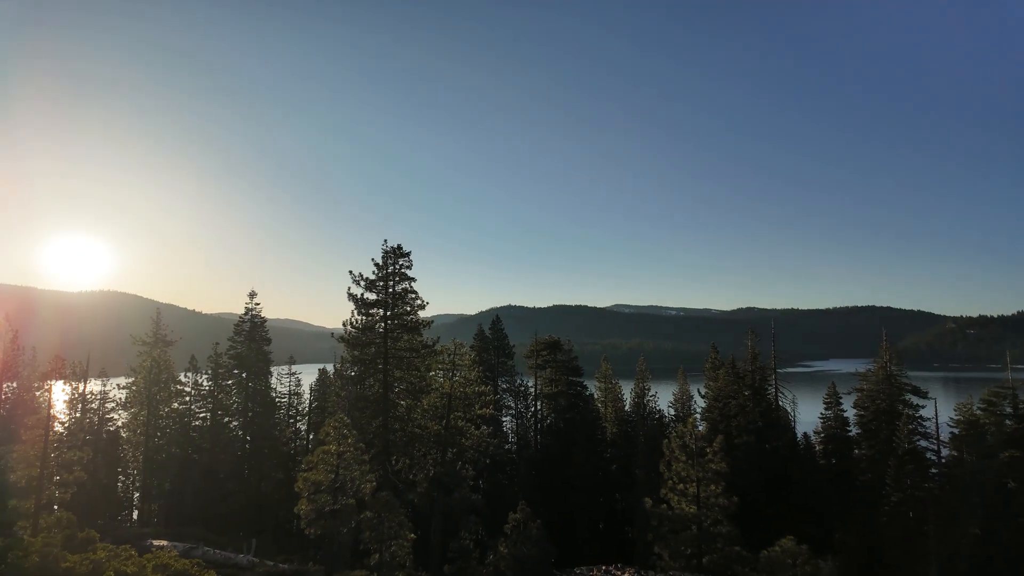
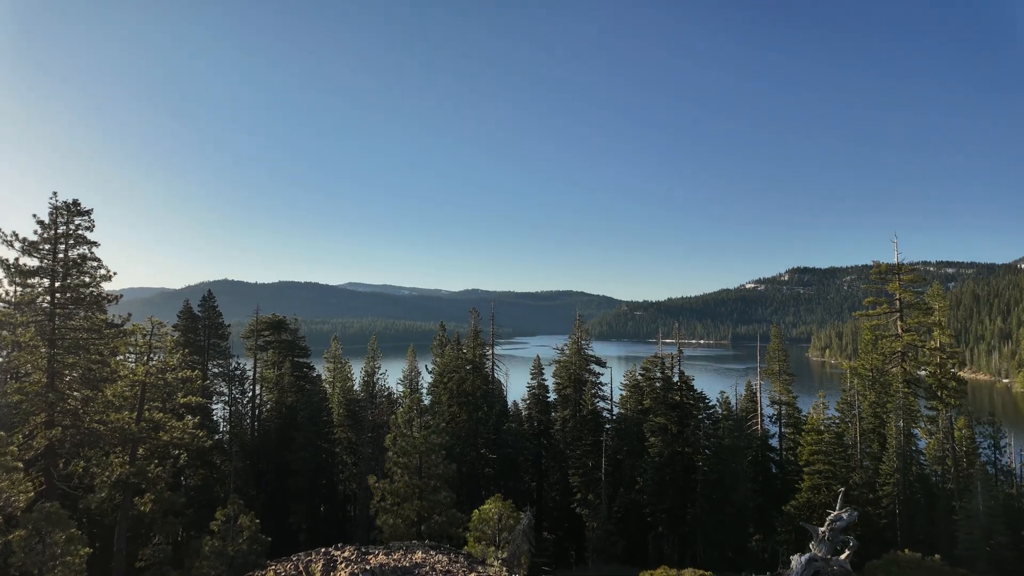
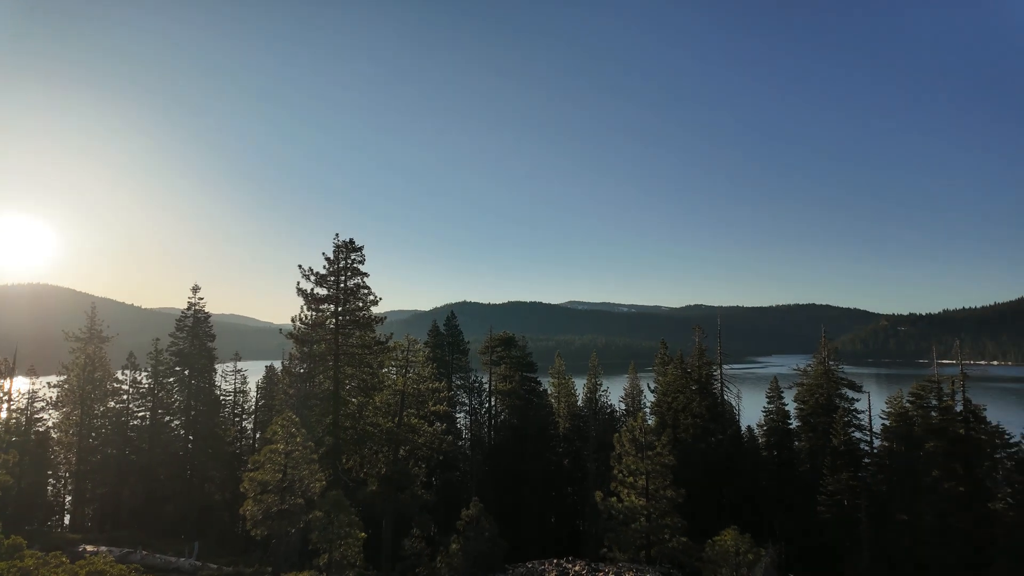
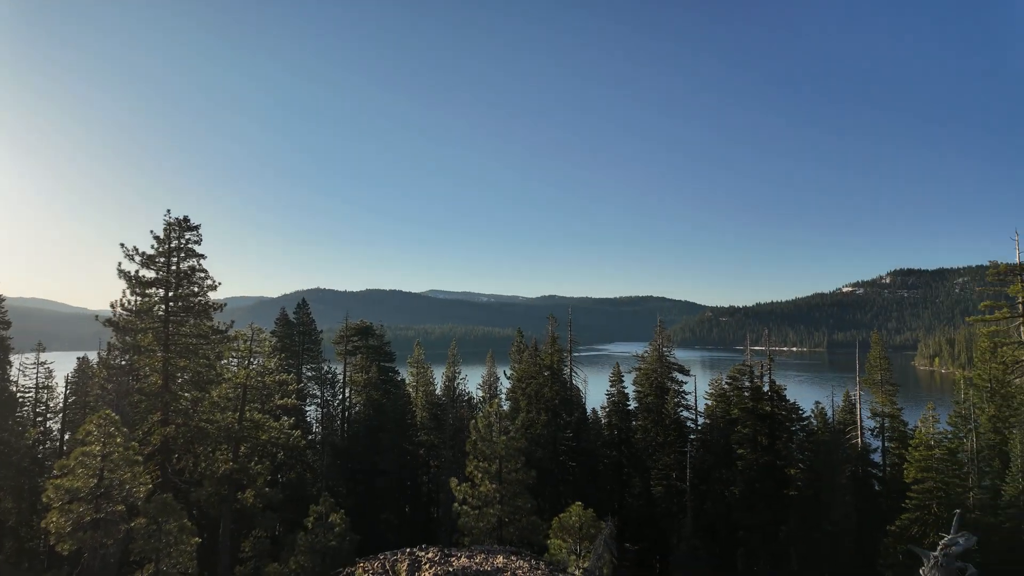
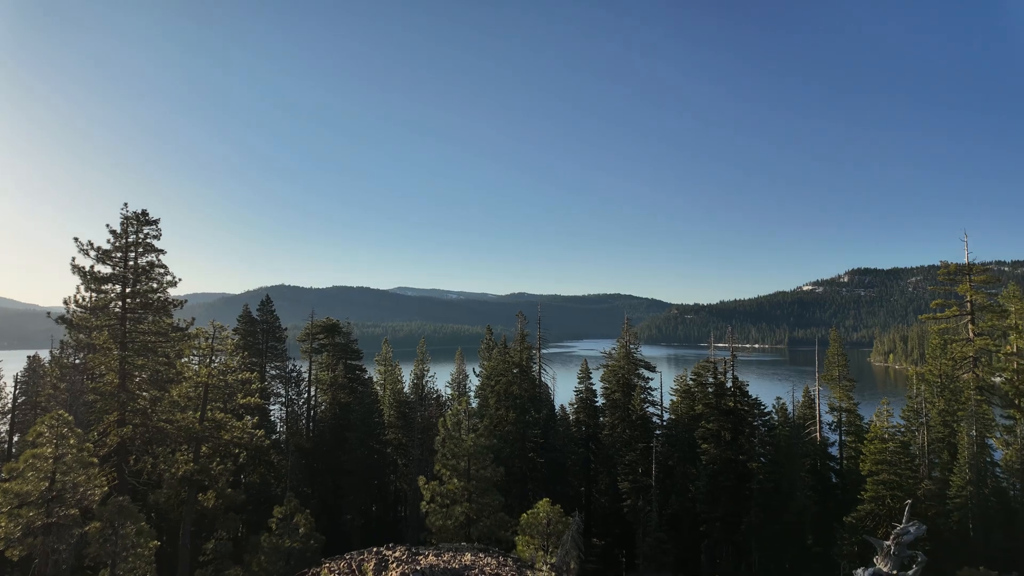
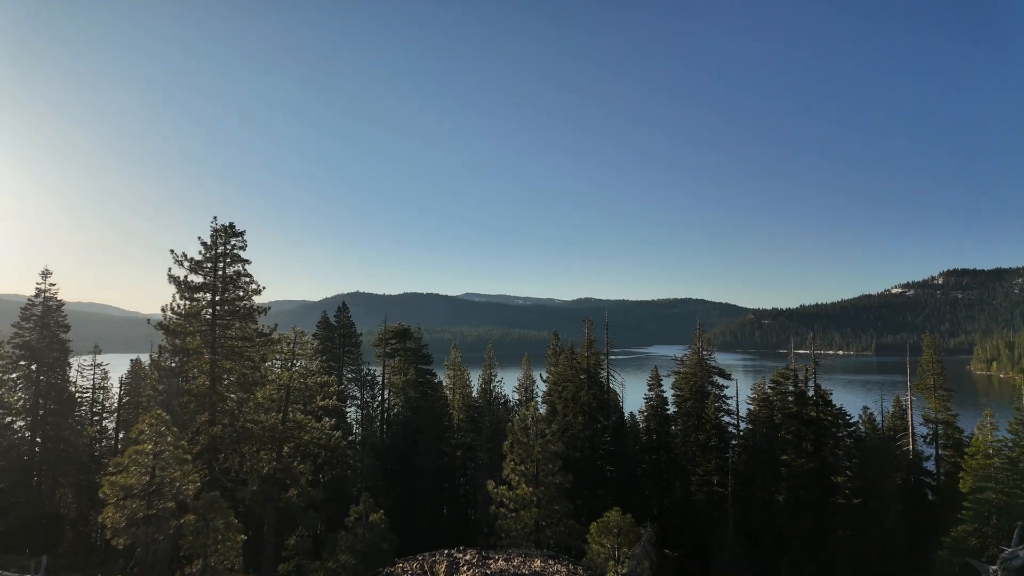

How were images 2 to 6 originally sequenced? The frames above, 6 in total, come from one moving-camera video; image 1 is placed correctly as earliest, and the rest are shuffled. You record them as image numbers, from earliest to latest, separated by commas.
3, 6, 4, 5, 2
